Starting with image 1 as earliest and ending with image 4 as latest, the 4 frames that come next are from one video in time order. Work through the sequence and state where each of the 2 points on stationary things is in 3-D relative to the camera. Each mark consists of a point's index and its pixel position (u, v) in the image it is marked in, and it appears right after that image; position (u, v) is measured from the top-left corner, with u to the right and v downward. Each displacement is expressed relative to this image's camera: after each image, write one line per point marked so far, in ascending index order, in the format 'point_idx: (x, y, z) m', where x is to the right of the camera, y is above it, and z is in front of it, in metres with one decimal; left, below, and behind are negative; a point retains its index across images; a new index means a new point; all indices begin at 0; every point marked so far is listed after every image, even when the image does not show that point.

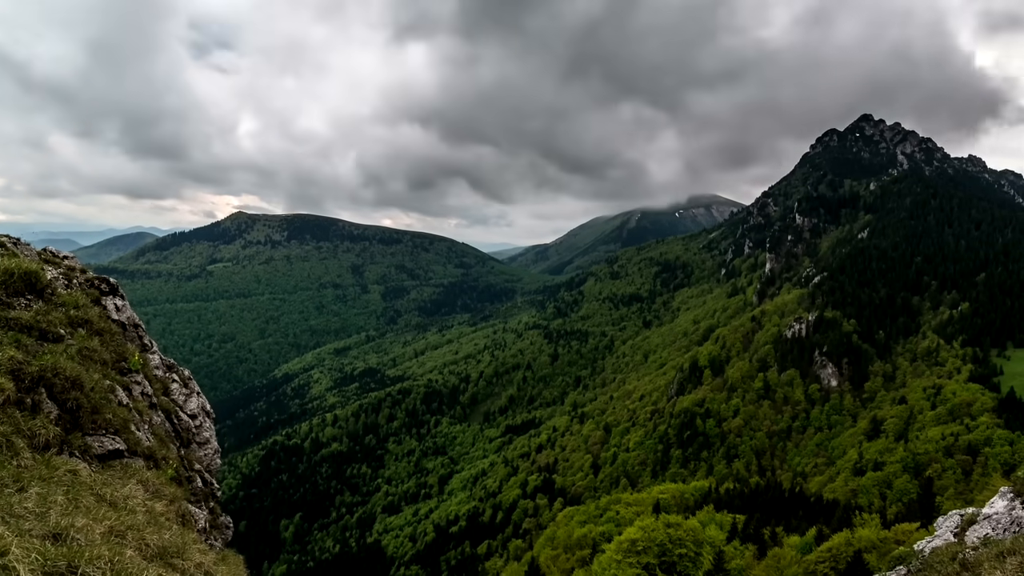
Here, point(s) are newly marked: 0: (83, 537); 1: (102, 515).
0: (-15.9, -9.2, +17.3) m
1: (-17.5, -9.7, +19.9) m
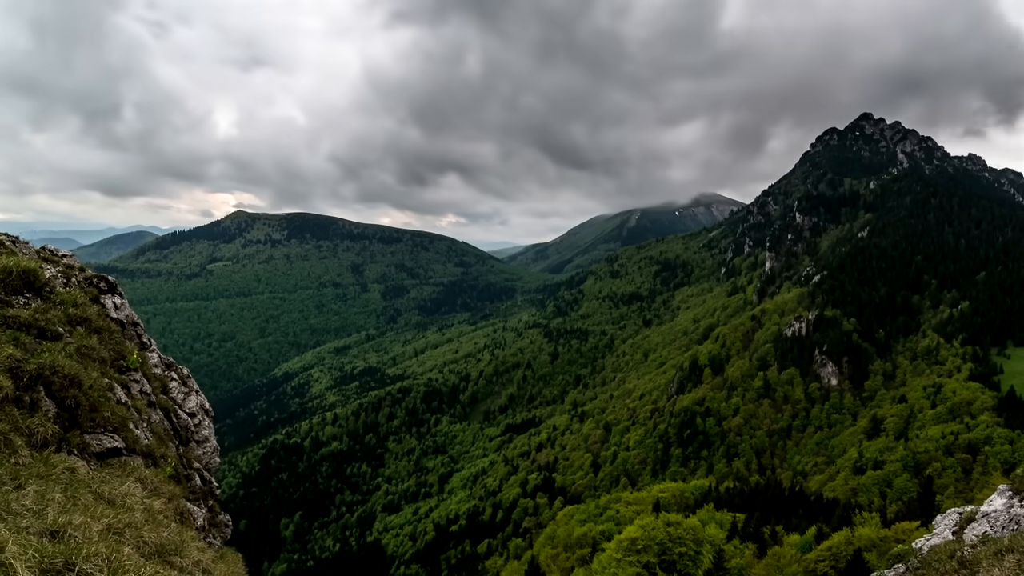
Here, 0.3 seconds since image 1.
0: (-16.0, -9.1, +17.3) m
1: (-17.5, -9.6, +19.9) m
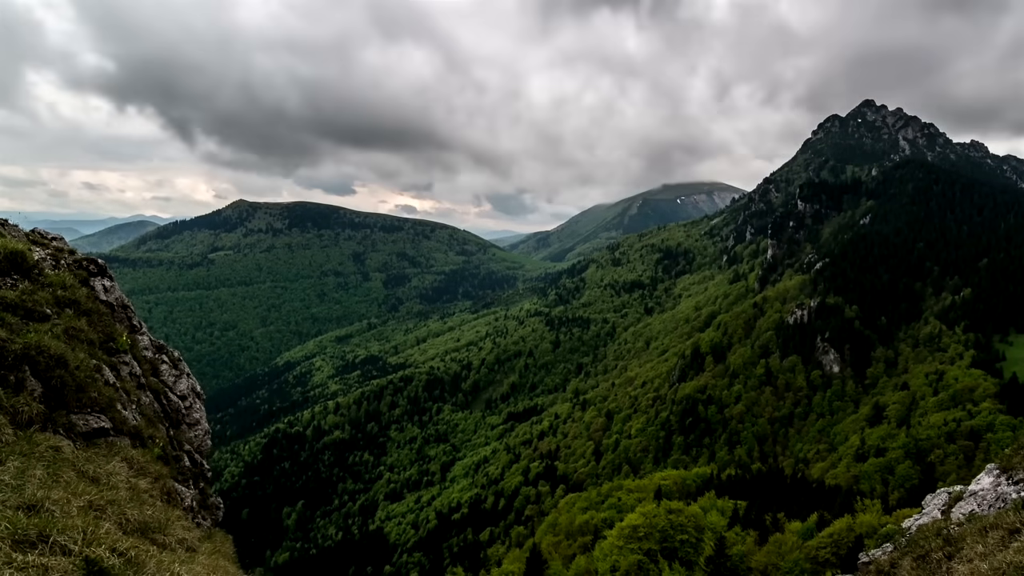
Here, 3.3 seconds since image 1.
0: (-16.9, -8.2, +17.4) m
1: (-18.4, -8.6, +20.0) m
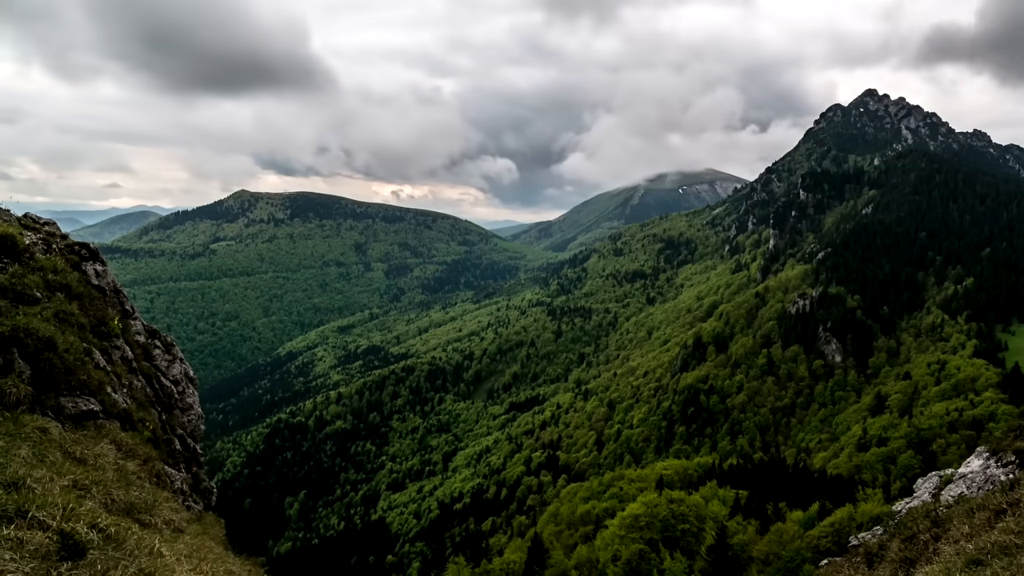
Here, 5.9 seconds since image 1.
0: (-17.6, -7.4, +17.4) m
1: (-19.1, -7.8, +20.0) m
